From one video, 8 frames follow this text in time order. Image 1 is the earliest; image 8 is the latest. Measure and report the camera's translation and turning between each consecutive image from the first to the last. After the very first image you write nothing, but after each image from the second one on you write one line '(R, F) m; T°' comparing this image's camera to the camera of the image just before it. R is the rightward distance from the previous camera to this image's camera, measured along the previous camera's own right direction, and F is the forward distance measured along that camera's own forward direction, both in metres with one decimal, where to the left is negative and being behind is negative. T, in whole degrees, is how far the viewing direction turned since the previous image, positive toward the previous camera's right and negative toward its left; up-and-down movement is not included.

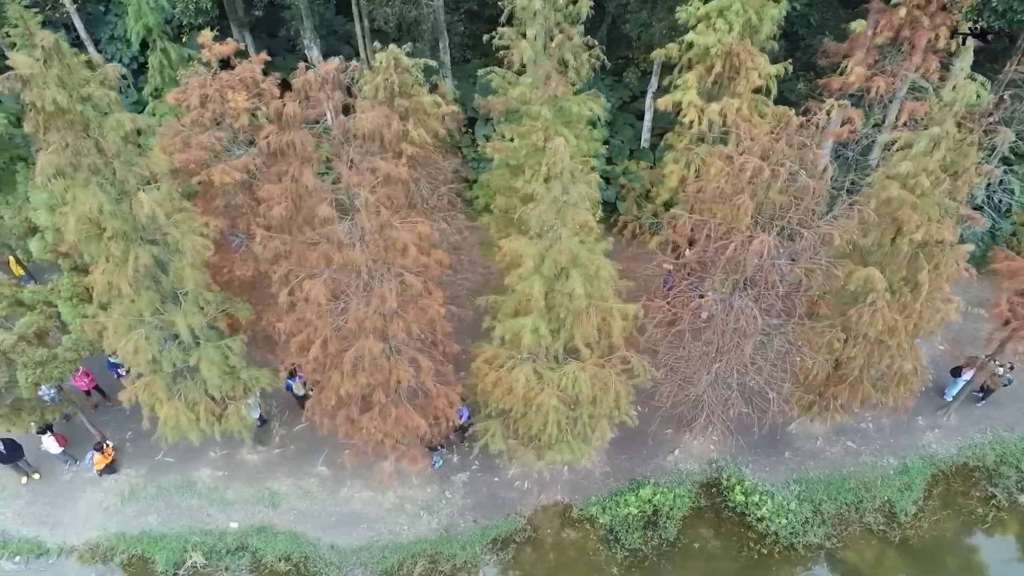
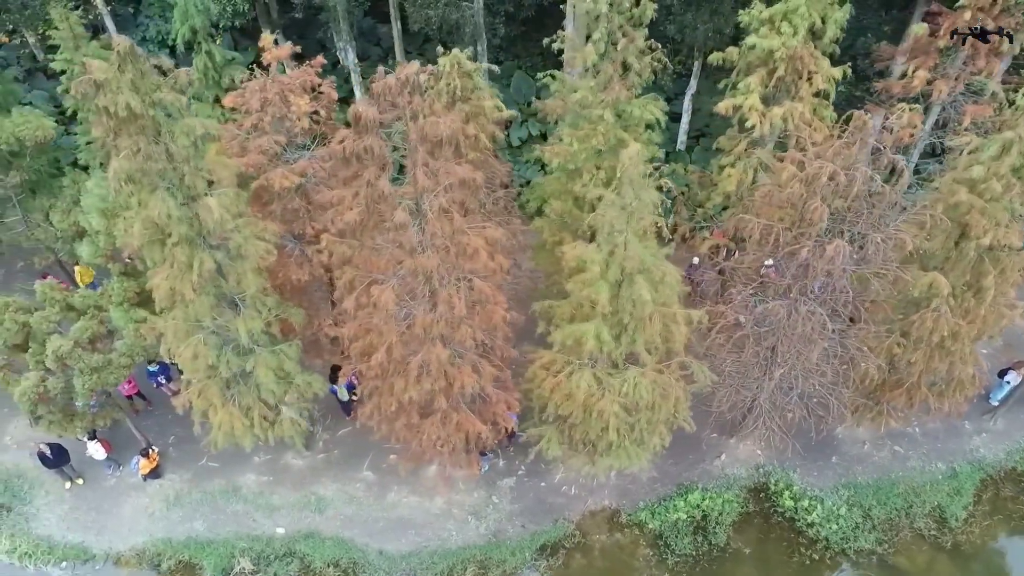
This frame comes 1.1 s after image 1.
(-0.6, +0.1) m; 0°
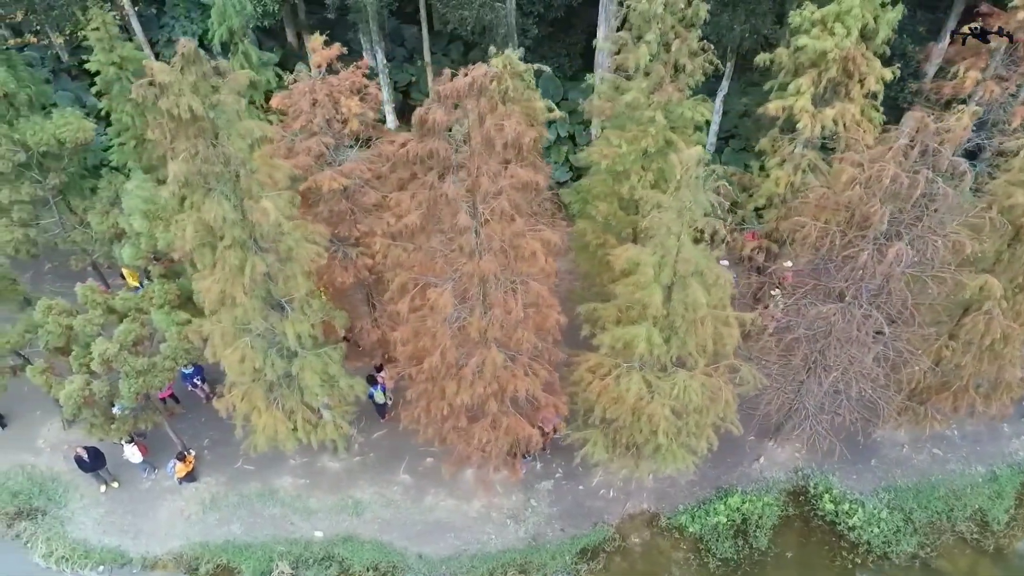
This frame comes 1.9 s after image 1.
(-0.5, +0.1) m; 0°
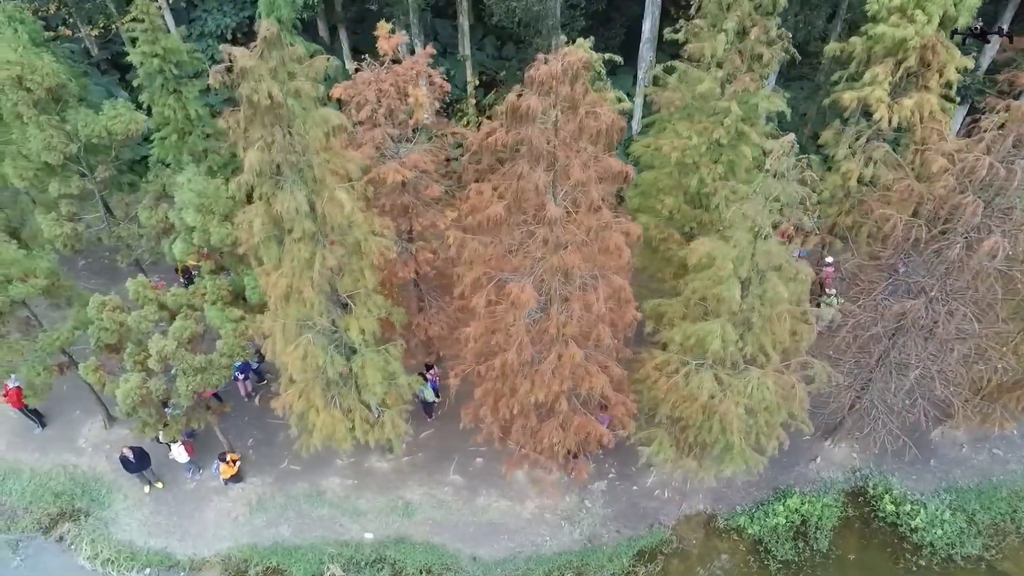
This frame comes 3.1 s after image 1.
(-0.7, +0.3) m; 0°
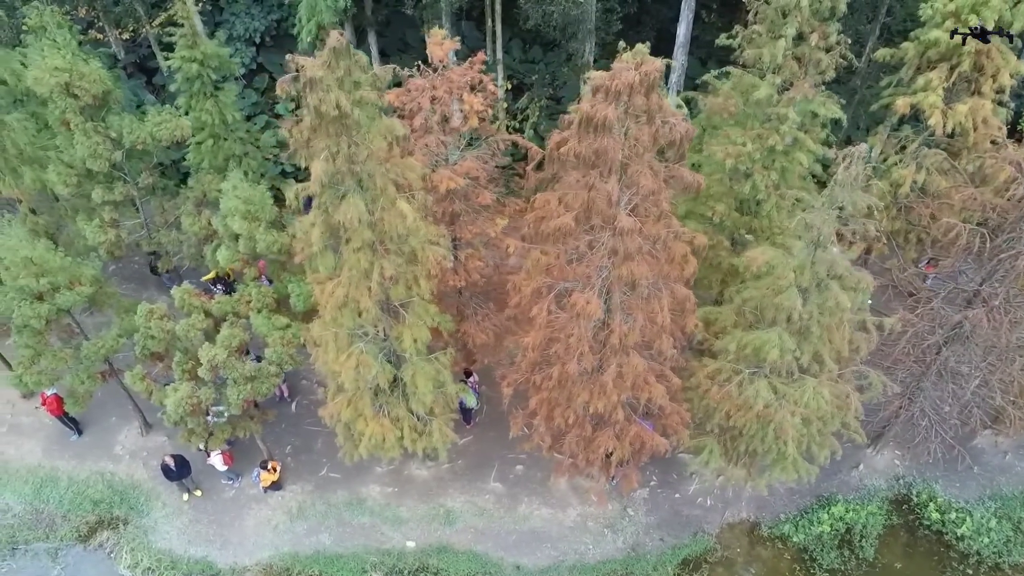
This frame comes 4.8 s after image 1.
(-0.5, +0.1) m; 0°
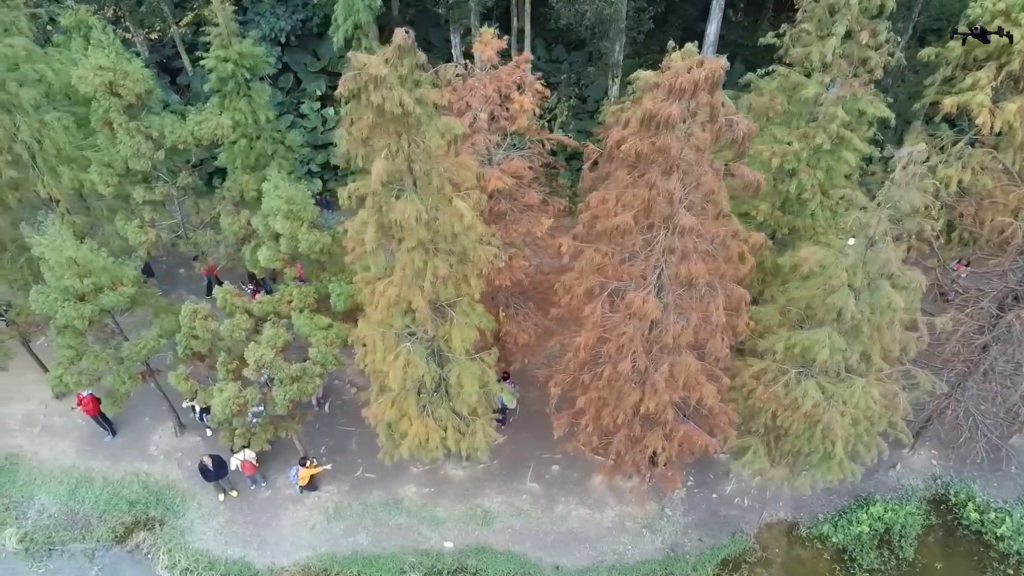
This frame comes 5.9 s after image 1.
(-0.5, 0.0) m; 0°
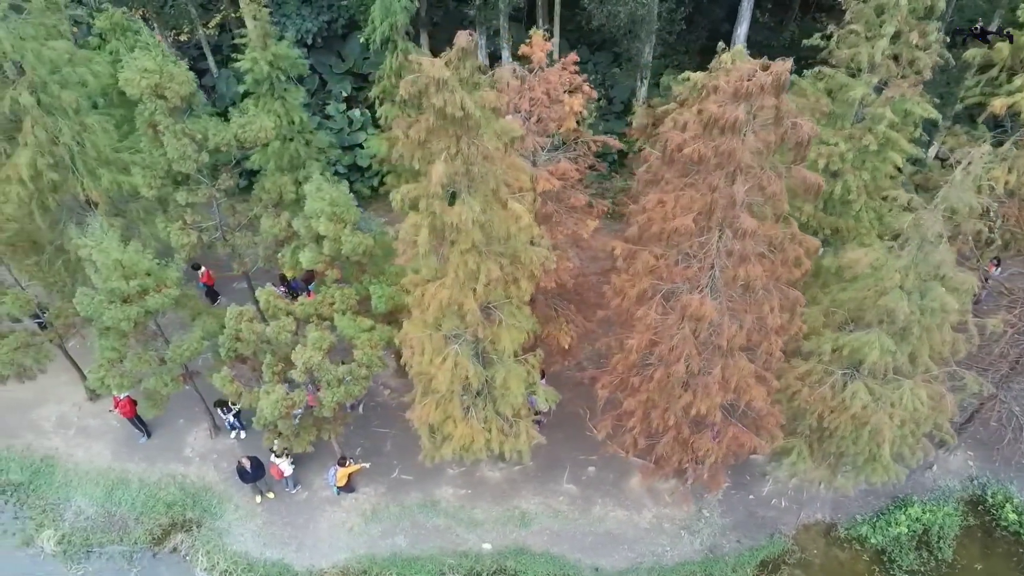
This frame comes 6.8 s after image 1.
(-0.4, 0.0) m; 0°
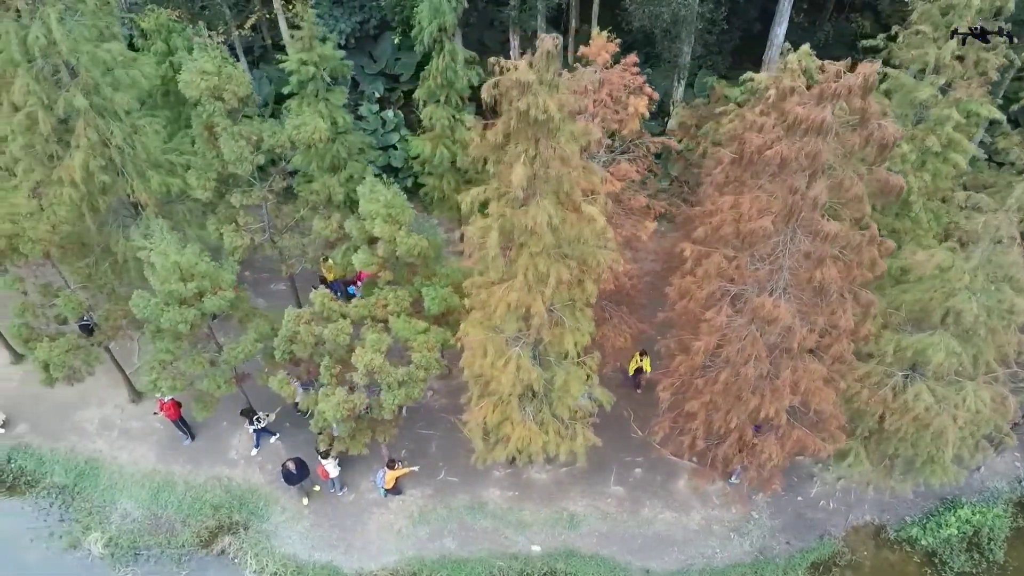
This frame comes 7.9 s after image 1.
(-0.6, 0.0) m; 0°
